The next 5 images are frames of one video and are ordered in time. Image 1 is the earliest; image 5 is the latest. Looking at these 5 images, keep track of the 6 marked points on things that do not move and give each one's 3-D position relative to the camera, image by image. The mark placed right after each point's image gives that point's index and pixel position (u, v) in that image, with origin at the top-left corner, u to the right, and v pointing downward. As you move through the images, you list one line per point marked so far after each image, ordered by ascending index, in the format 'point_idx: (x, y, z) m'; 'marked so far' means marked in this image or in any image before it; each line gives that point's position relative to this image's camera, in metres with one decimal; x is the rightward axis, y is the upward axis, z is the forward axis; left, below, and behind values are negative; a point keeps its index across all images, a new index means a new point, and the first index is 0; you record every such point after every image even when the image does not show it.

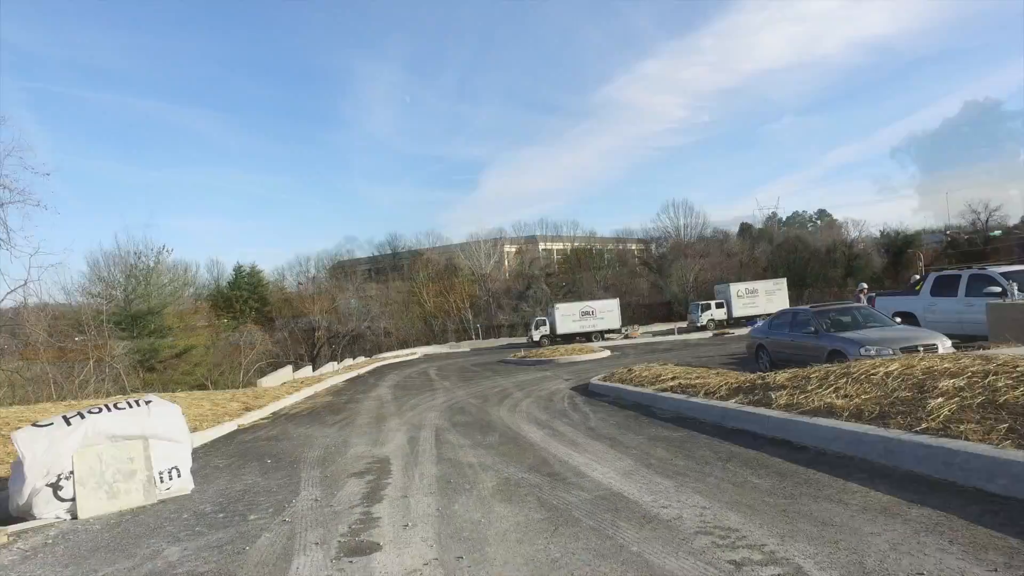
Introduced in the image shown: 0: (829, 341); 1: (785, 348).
0: (+6.0, -1.0, +11.1) m
1: (+6.0, -1.3, +12.6) m
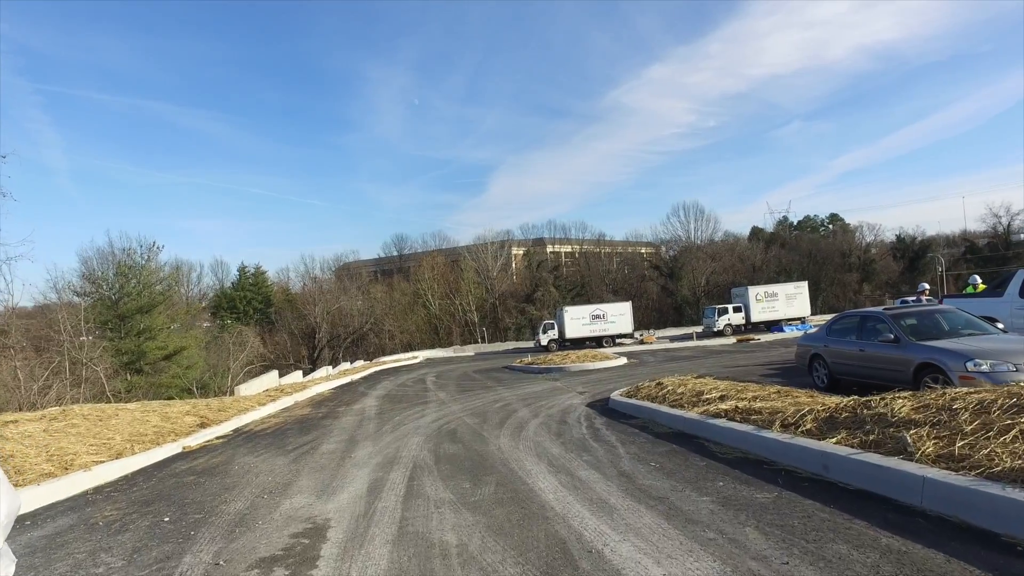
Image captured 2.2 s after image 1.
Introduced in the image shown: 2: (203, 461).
0: (+6.1, -1.0, +8.7) m
1: (+6.0, -1.3, +10.3) m
2: (-4.8, -2.7, +8.9) m
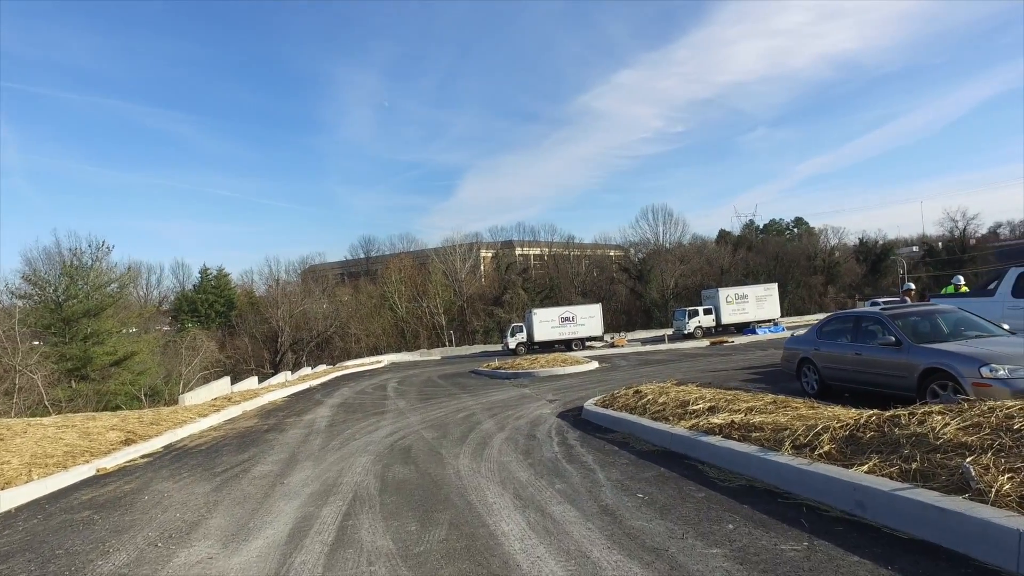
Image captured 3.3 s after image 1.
0: (+5.6, -0.9, +7.9) m
1: (+5.5, -1.3, +9.5) m
2: (-5.2, -2.6, +7.6) m
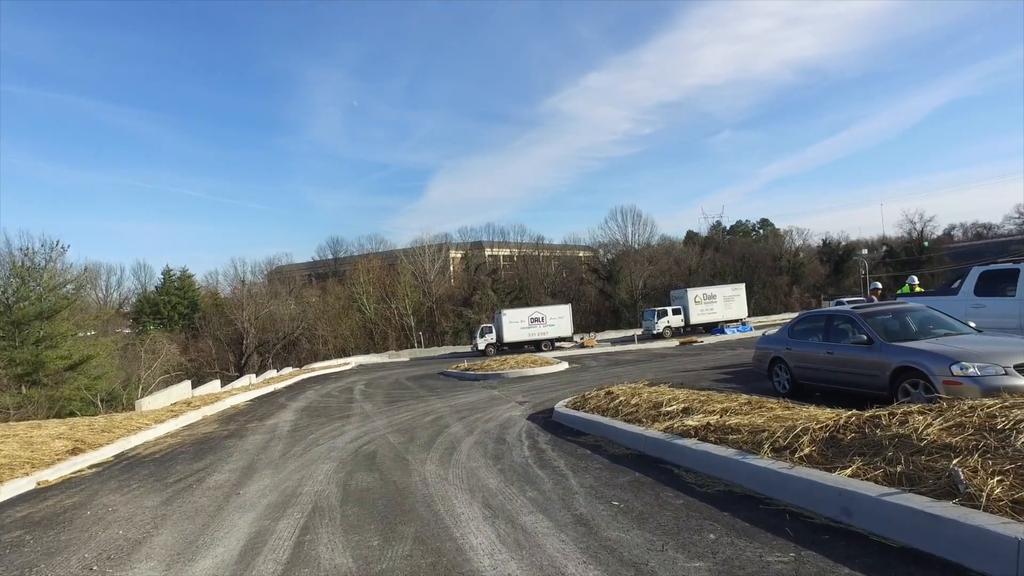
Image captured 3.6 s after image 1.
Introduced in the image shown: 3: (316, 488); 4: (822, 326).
0: (+5.2, -0.9, +7.9) m
1: (+5.0, -1.2, +9.5) m
2: (-5.6, -2.6, +7.0) m
3: (-2.1, -2.1, +6.2) m
4: (+5.2, -0.6, +9.7) m
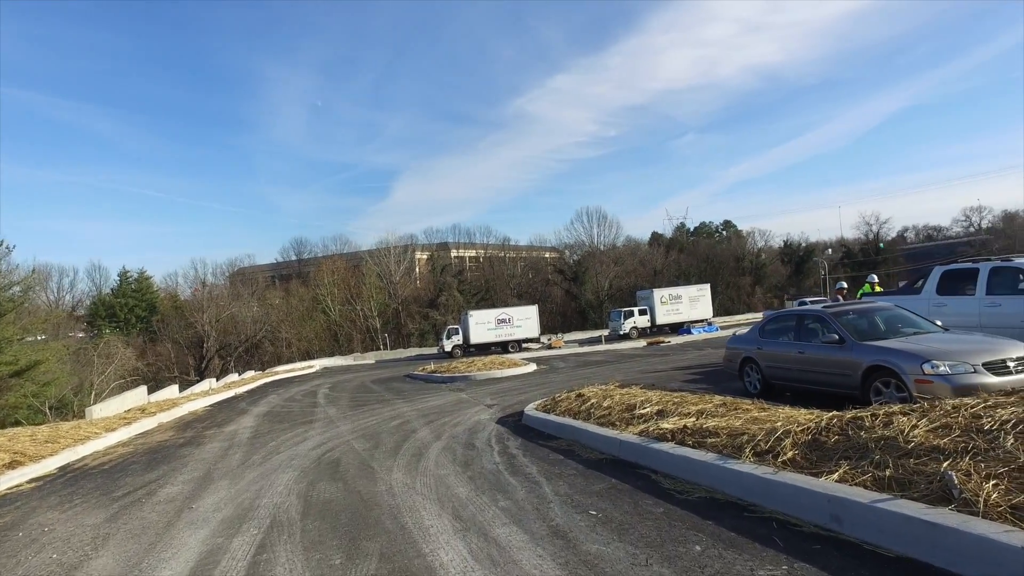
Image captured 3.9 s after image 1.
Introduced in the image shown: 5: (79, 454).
0: (+4.8, -0.9, +7.9) m
1: (+4.5, -1.2, +9.5) m
2: (-5.9, -2.6, +6.4) m
3: (-2.4, -2.1, +5.8) m
4: (+4.7, -0.6, +9.7) m
5: (-8.0, -3.0, +10.6) m
